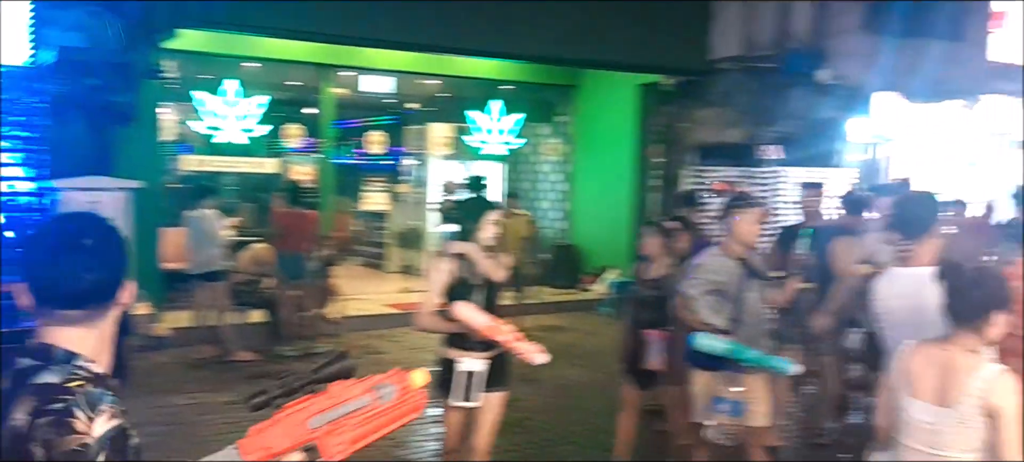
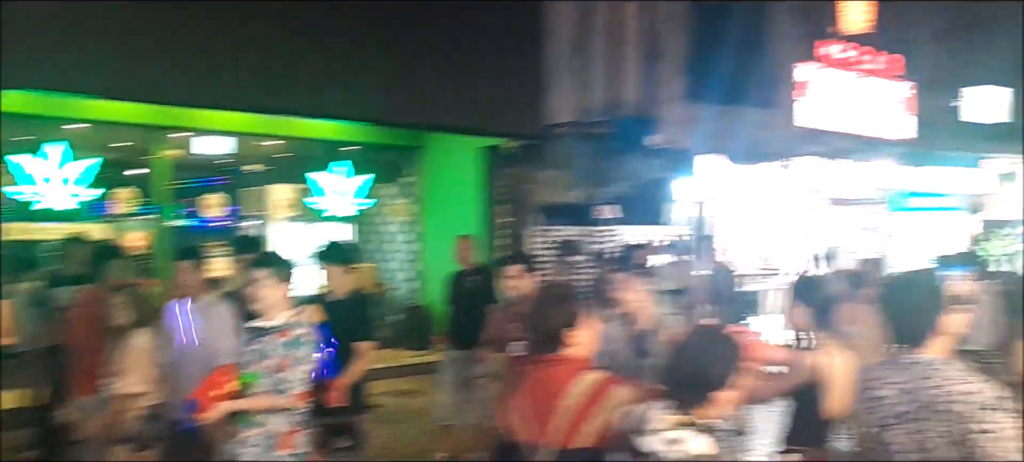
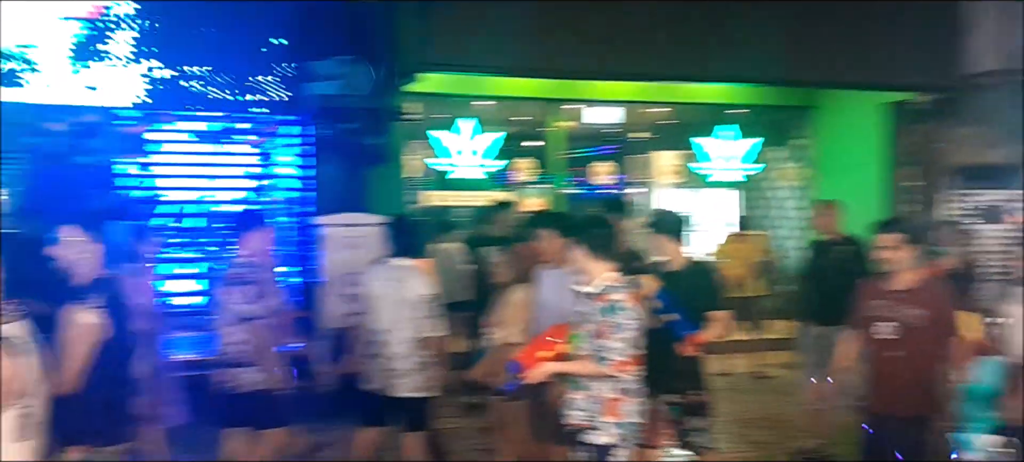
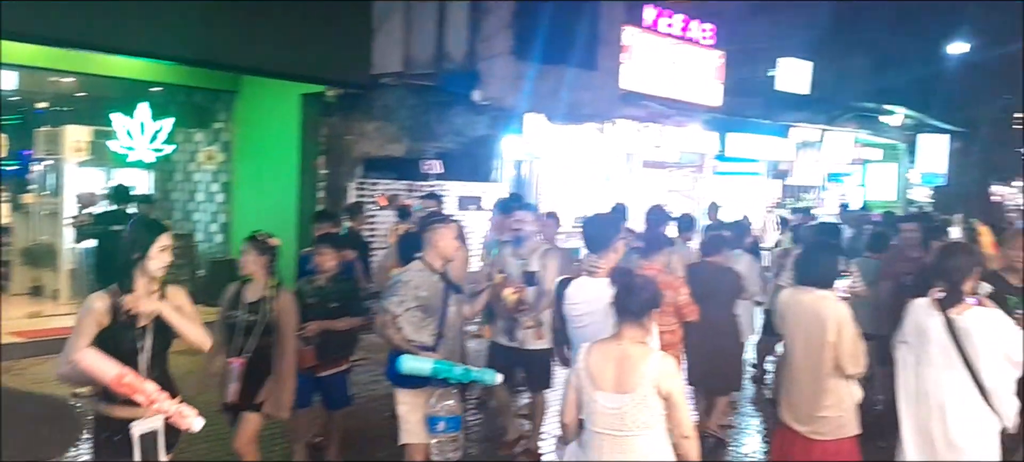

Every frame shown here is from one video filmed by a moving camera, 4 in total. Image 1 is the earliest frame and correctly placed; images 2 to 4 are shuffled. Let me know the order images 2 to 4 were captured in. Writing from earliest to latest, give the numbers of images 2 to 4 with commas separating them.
4, 2, 3
